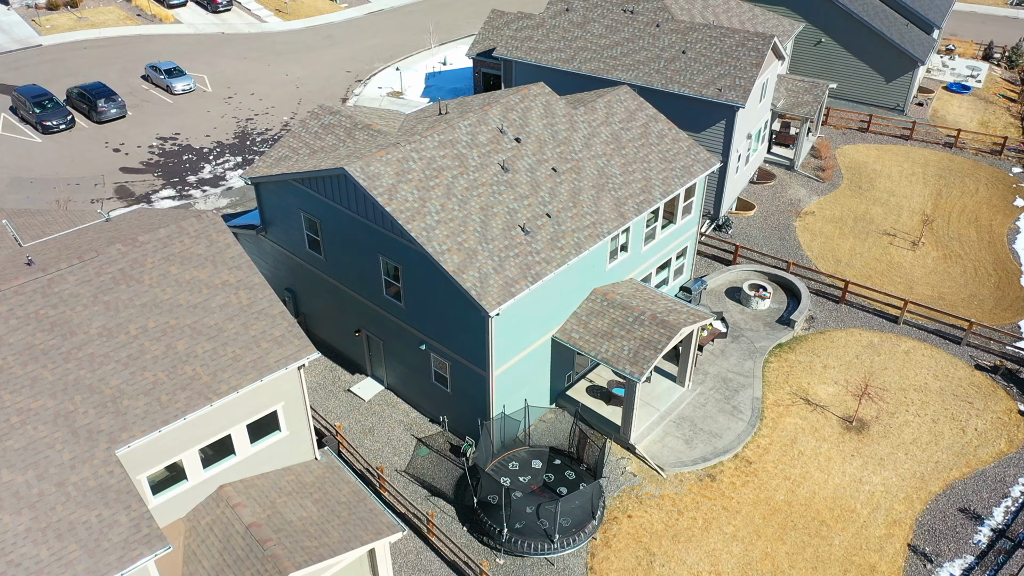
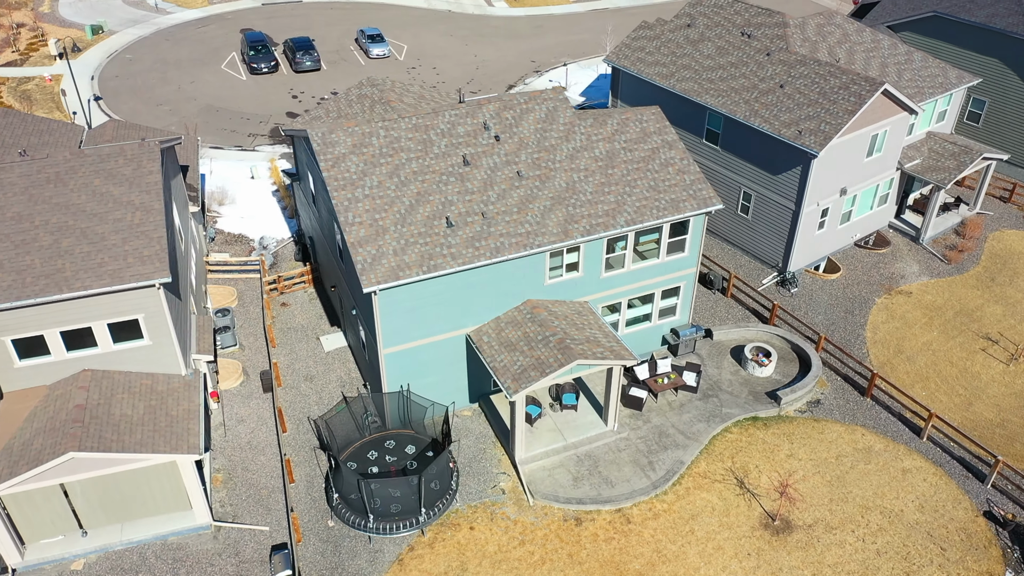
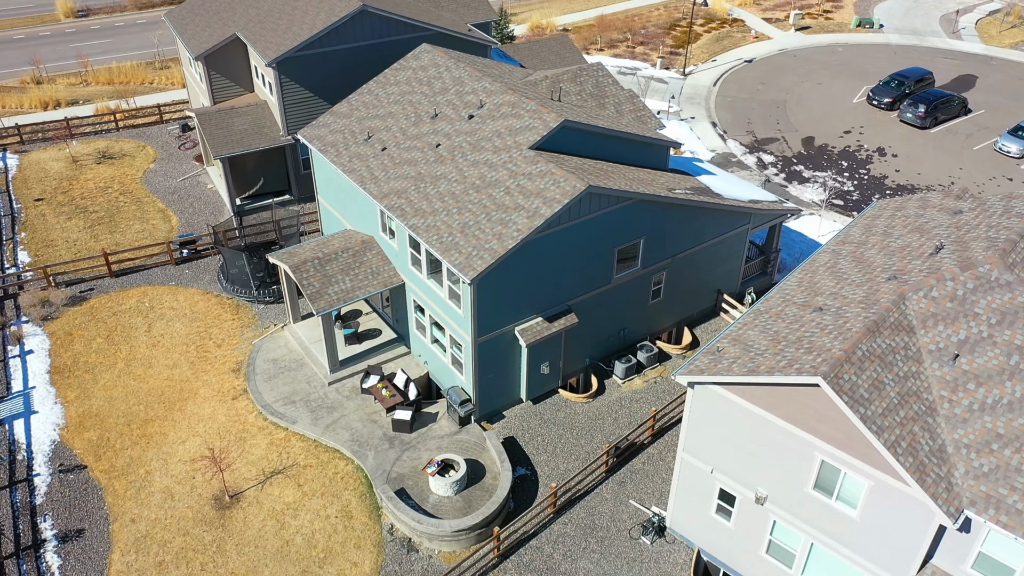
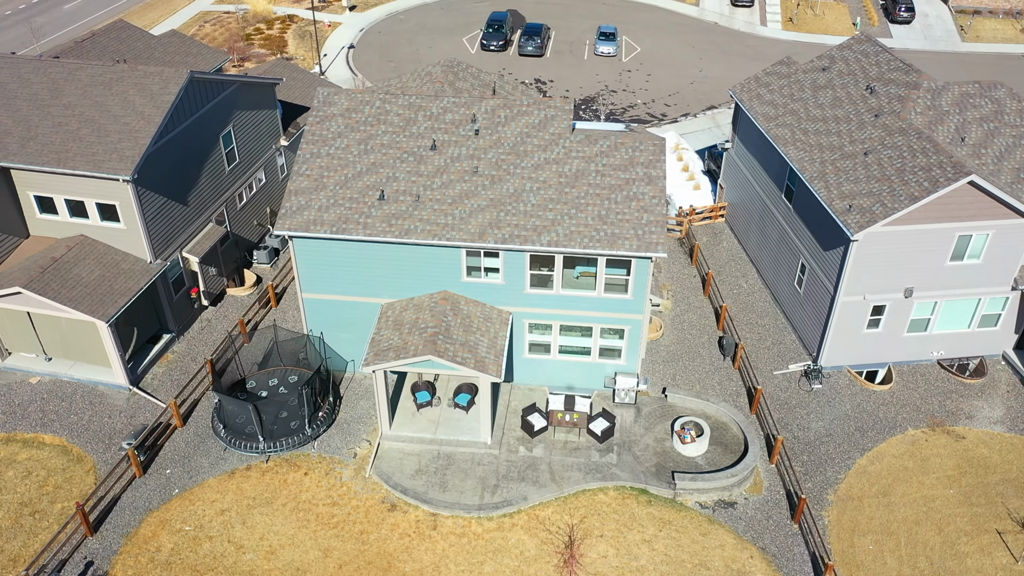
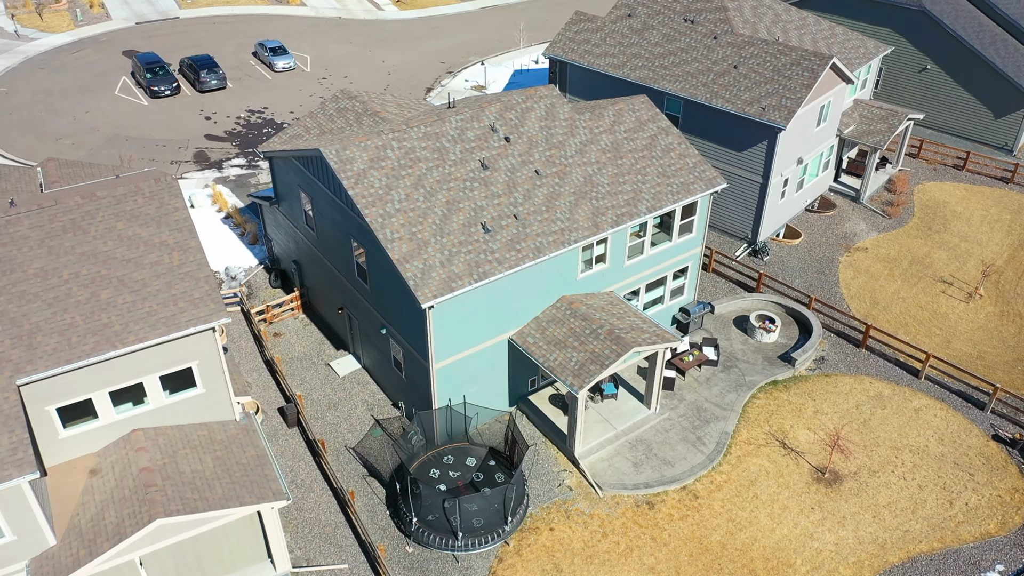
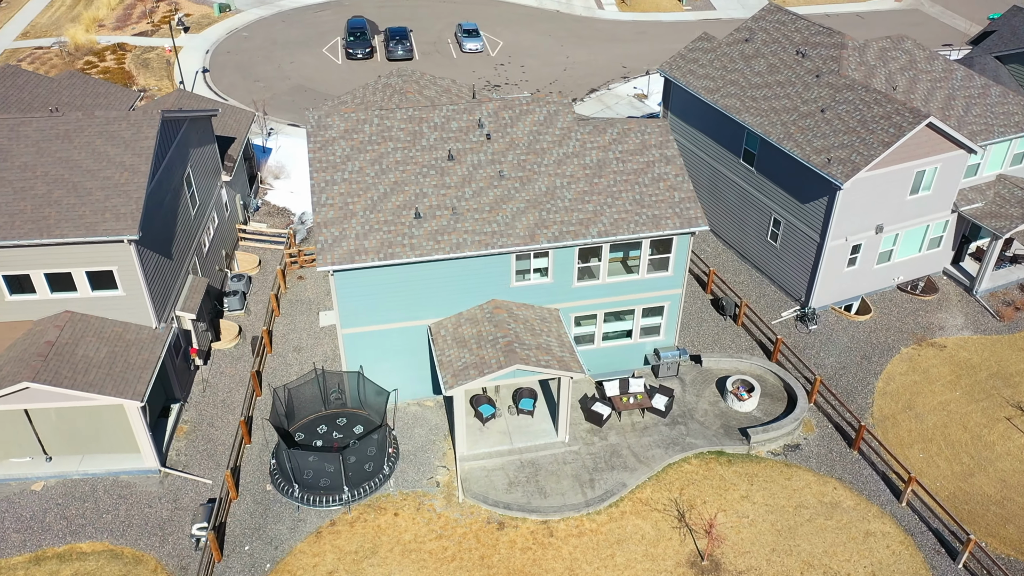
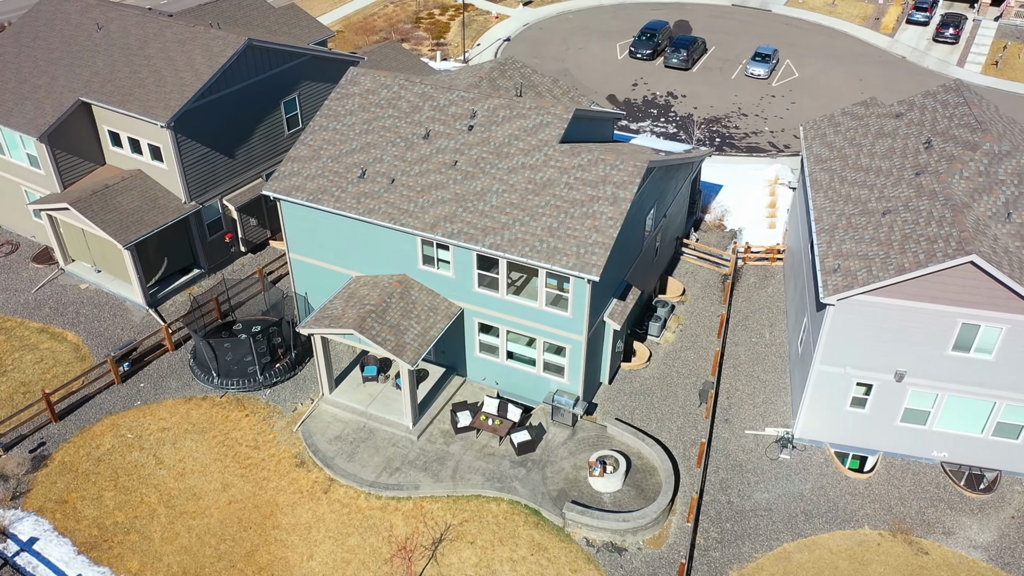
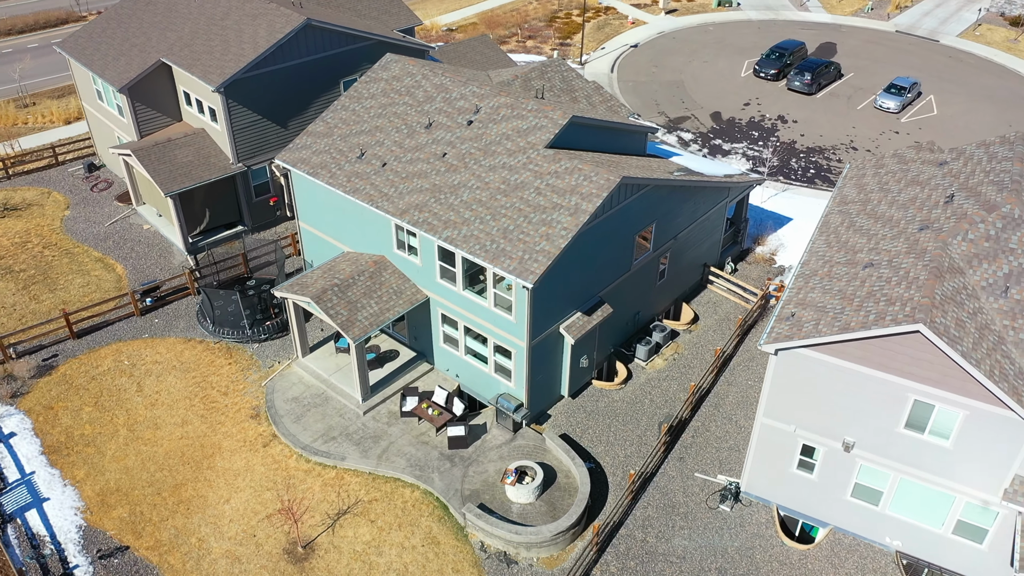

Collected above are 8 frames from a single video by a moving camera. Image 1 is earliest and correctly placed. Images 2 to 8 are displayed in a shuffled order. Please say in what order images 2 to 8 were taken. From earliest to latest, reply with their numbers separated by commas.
5, 2, 6, 4, 7, 8, 3
